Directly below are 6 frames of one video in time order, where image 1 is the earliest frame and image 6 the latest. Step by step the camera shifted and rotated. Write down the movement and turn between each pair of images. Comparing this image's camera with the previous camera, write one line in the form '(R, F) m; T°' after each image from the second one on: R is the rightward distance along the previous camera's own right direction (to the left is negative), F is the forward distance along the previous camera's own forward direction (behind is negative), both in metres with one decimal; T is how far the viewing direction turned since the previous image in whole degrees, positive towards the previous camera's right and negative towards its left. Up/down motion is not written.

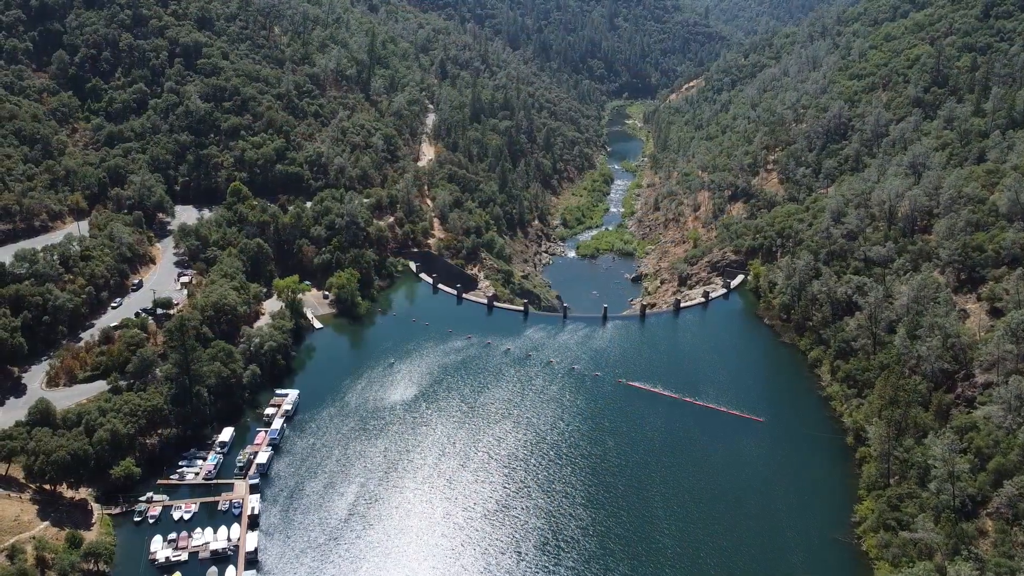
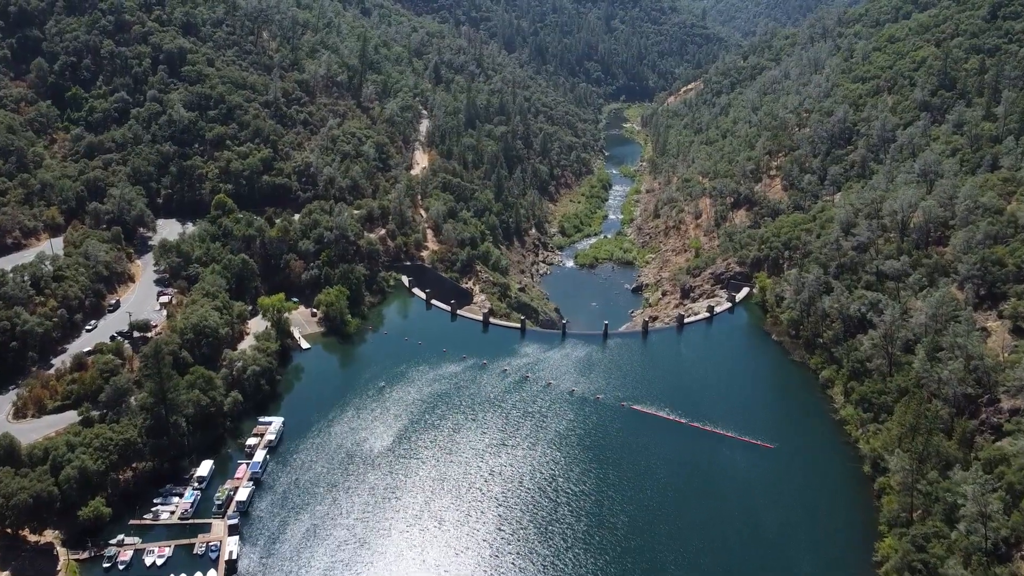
(+0.1, +3.5) m; 0°
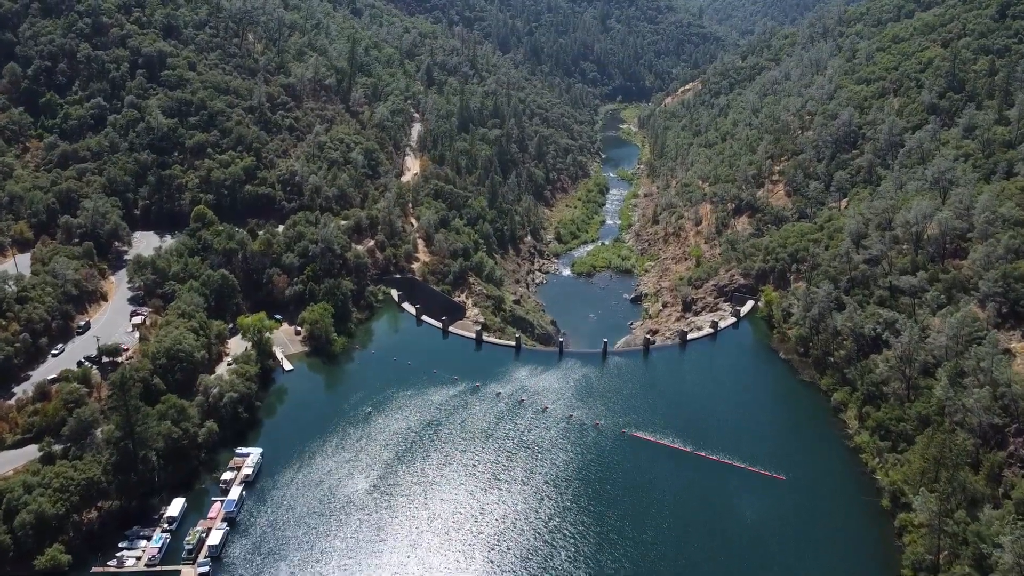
(+0.2, +3.9) m; 0°
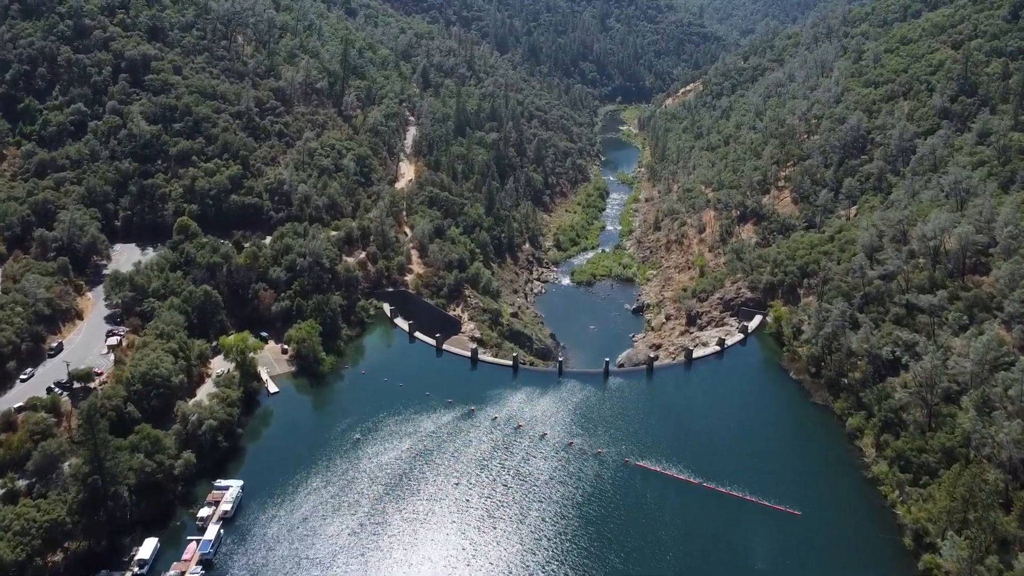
(+0.2, +3.5) m; 0°
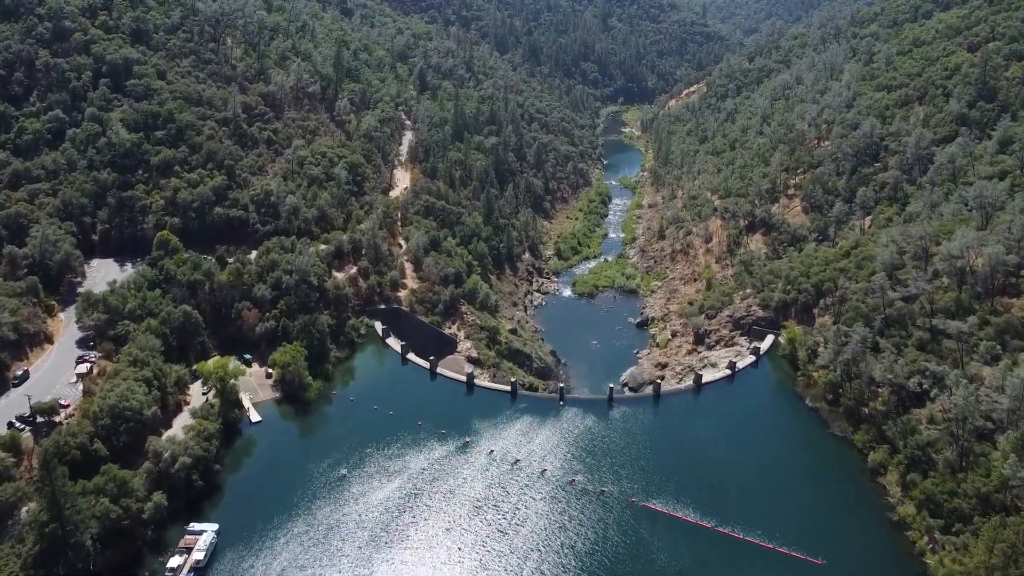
(+0.3, +4.2) m; 0°
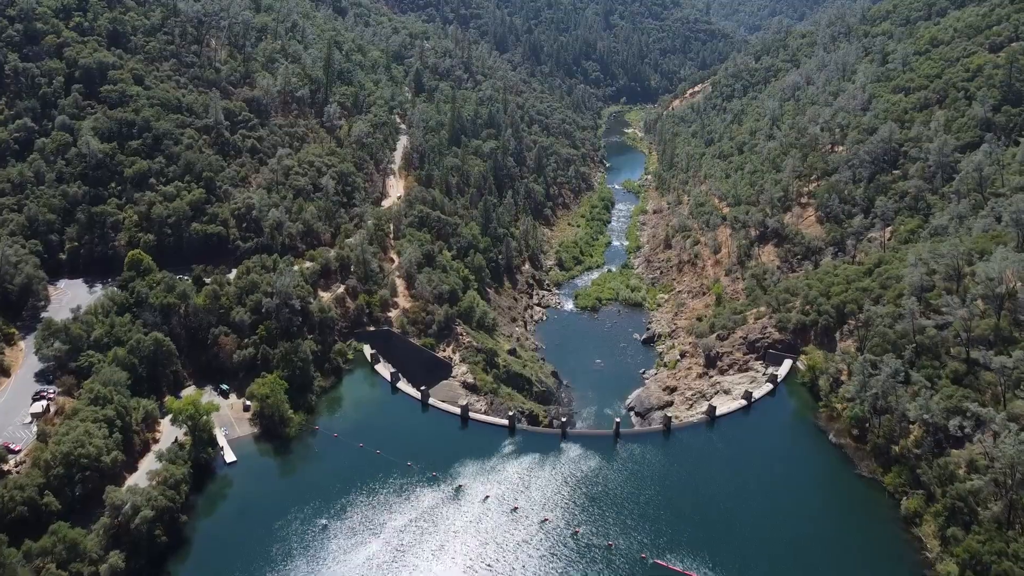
(+0.3, +5.3) m; 0°
